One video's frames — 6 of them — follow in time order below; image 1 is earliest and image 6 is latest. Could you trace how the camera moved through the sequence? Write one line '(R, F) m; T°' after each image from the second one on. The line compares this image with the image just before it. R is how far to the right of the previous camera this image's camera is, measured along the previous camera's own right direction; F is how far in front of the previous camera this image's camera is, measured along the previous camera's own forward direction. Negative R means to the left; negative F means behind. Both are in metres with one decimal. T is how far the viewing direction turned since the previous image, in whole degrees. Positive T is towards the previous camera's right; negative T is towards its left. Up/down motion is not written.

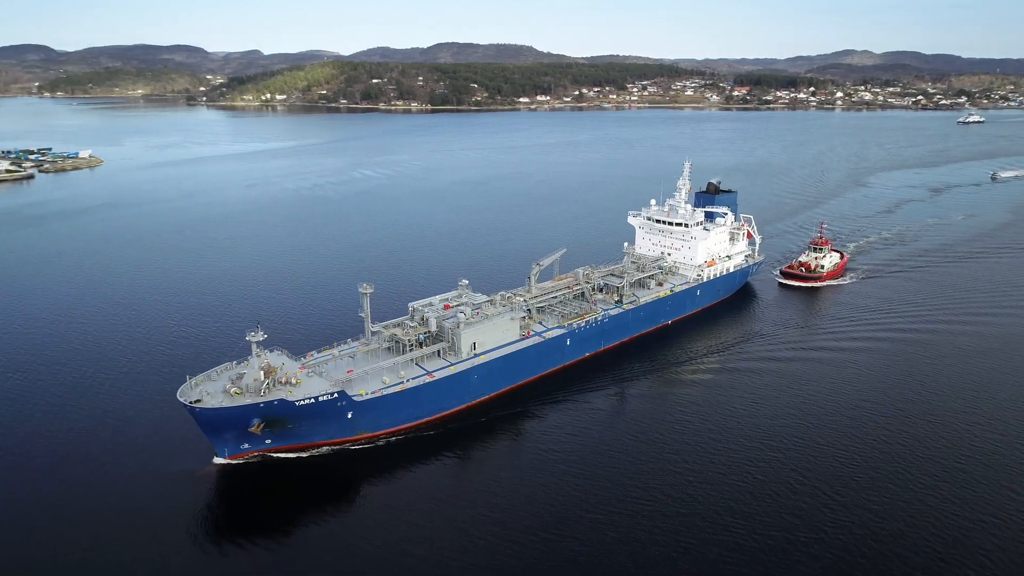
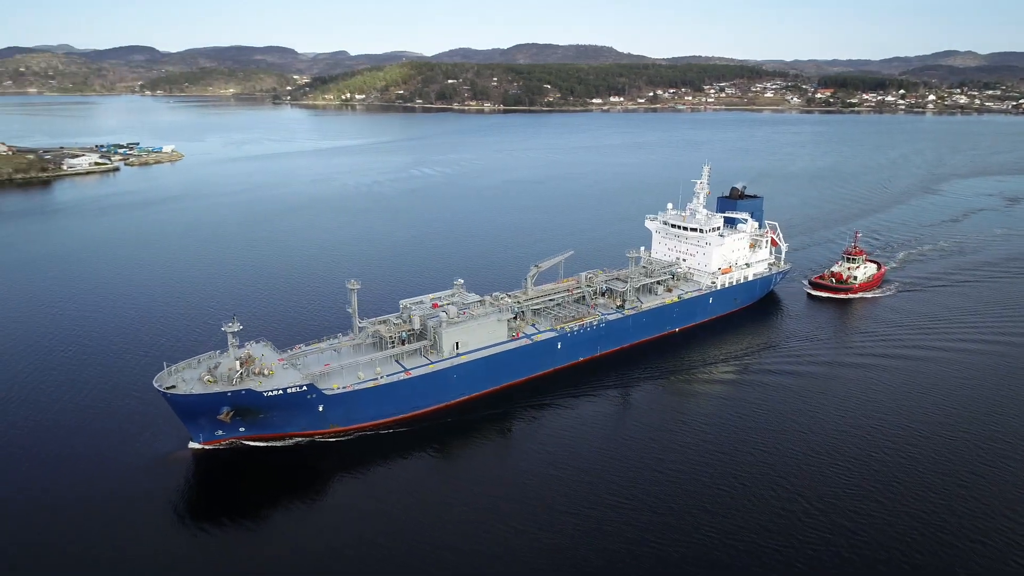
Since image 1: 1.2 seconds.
(+1.9, +0.2) m; -6°
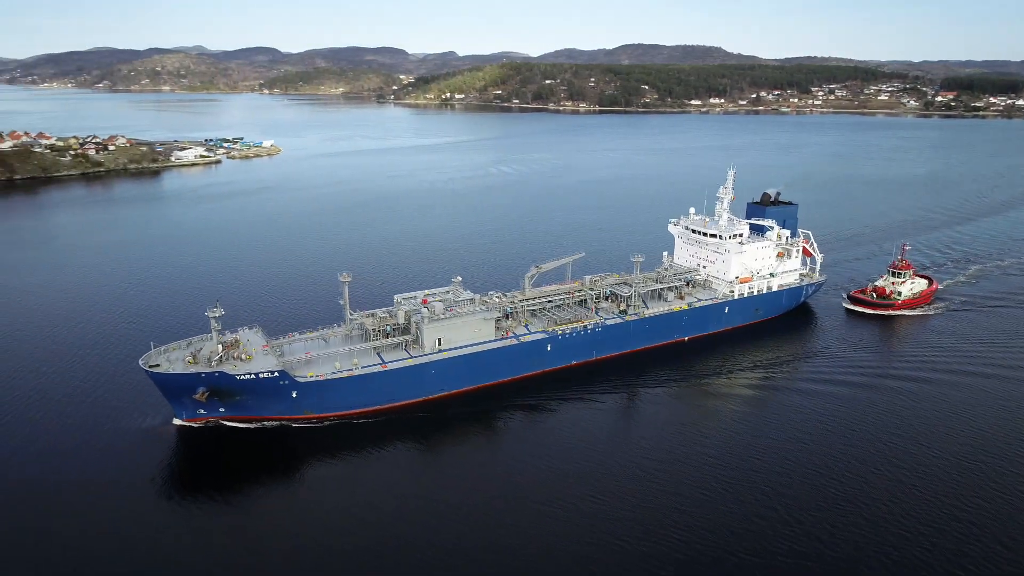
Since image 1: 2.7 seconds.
(+2.4, +0.2) m; -8°
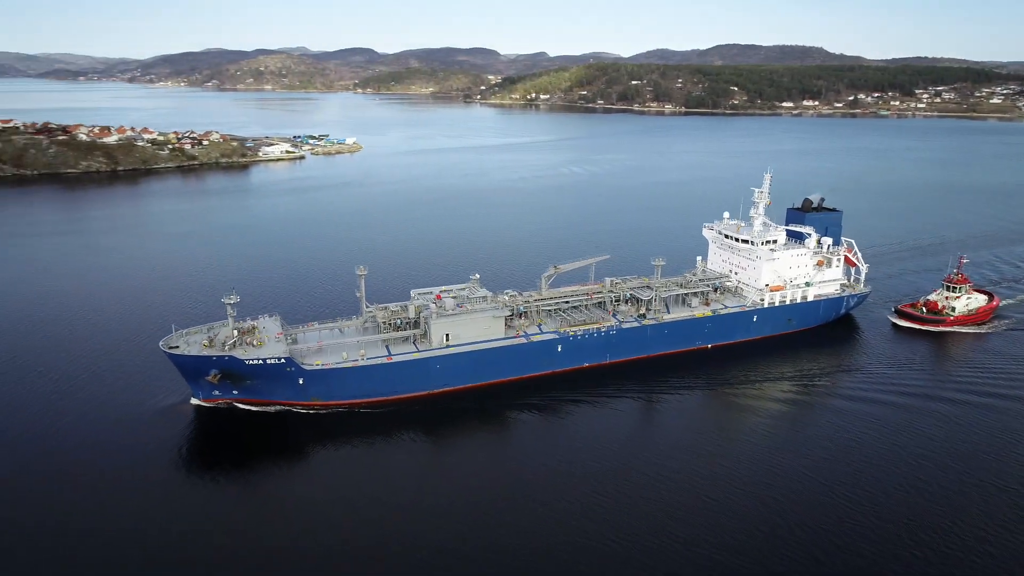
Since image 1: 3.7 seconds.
(+1.6, +0.1) m; -7°
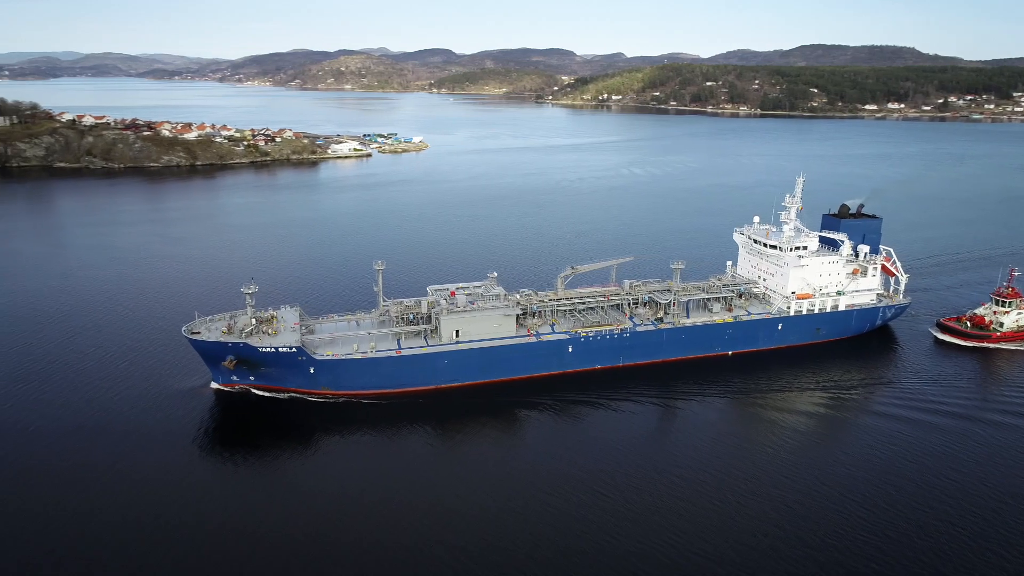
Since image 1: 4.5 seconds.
(+1.3, 0.0) m; -6°
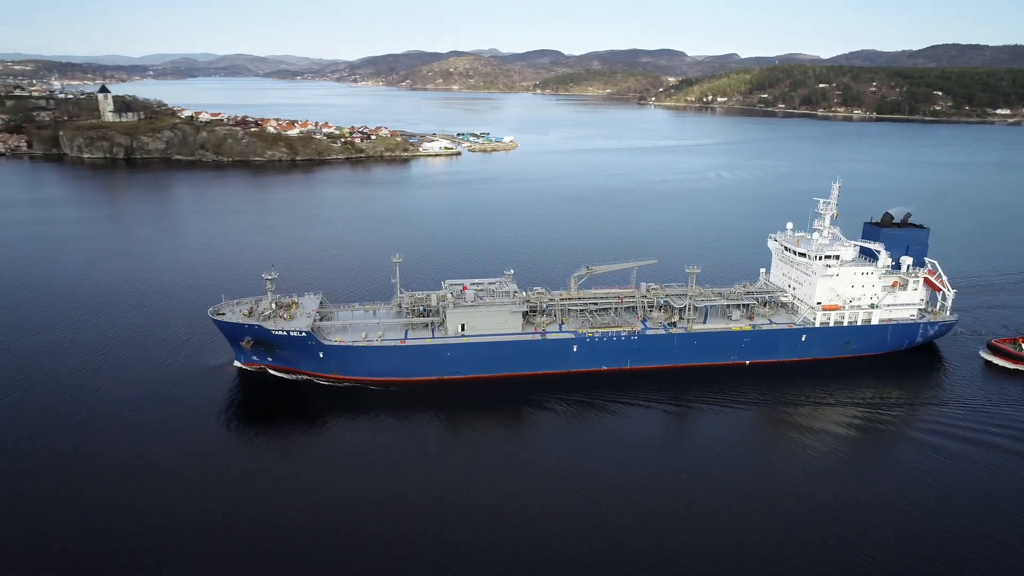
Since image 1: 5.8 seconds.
(+2.1, -0.1) m; -8°
